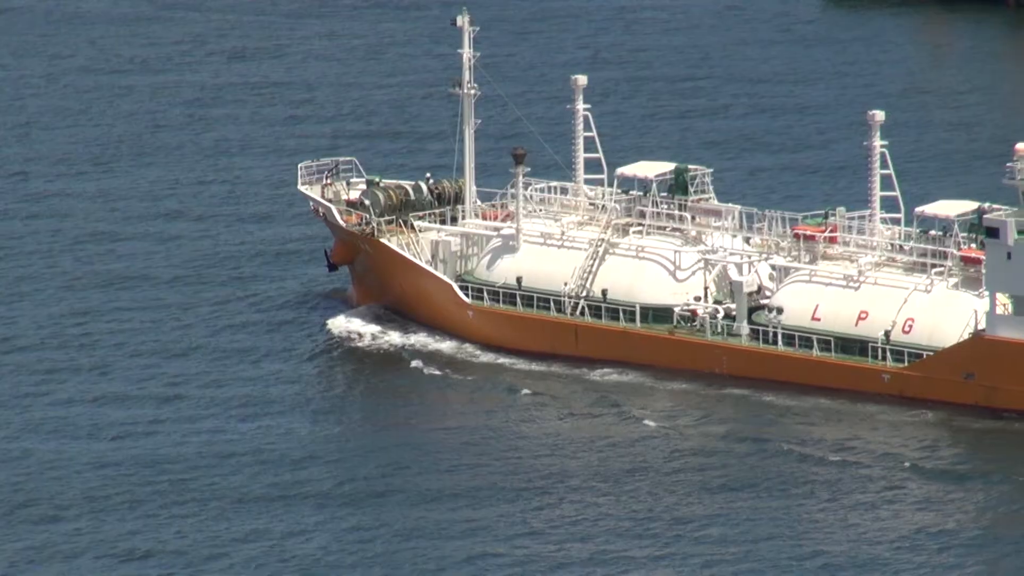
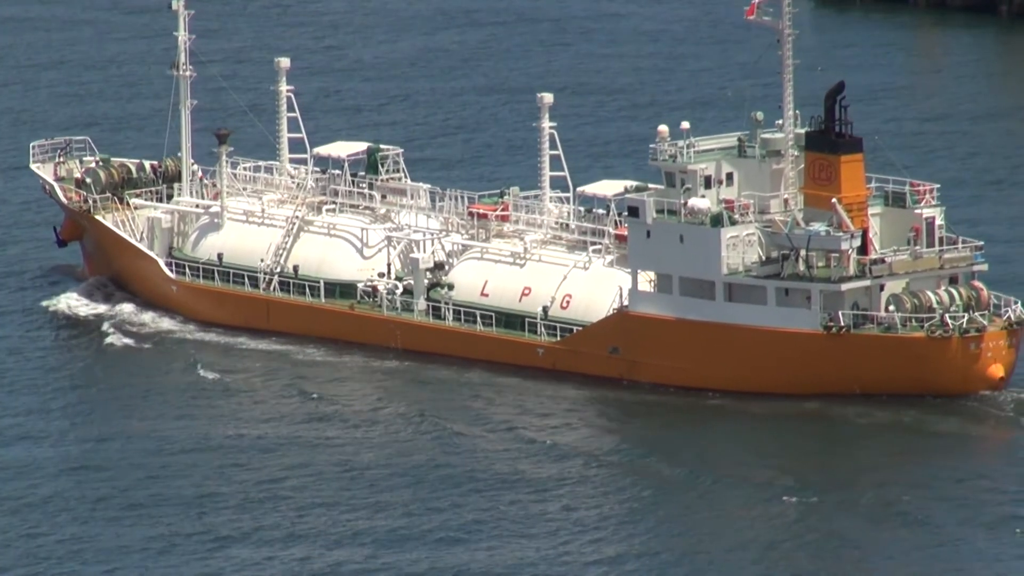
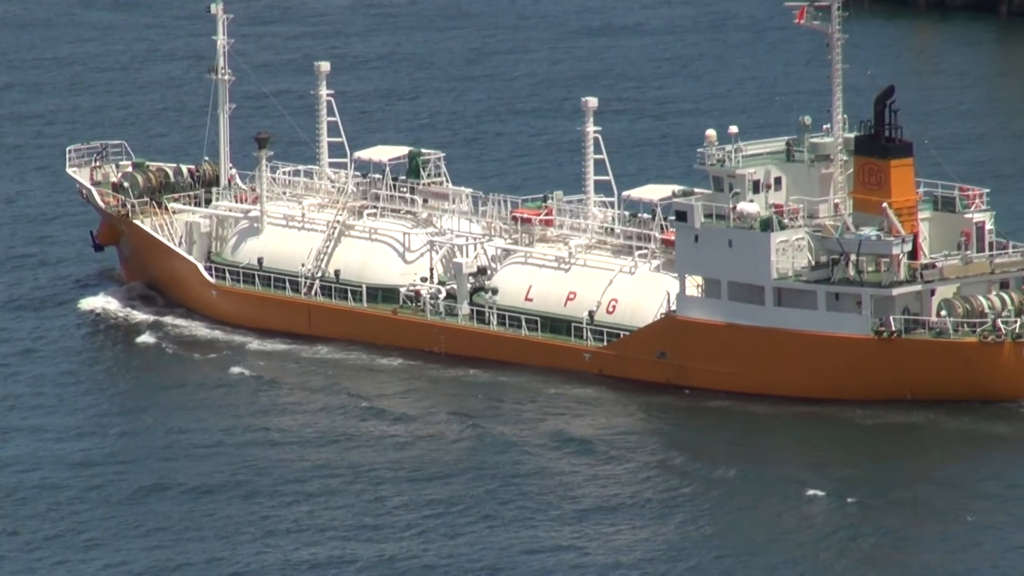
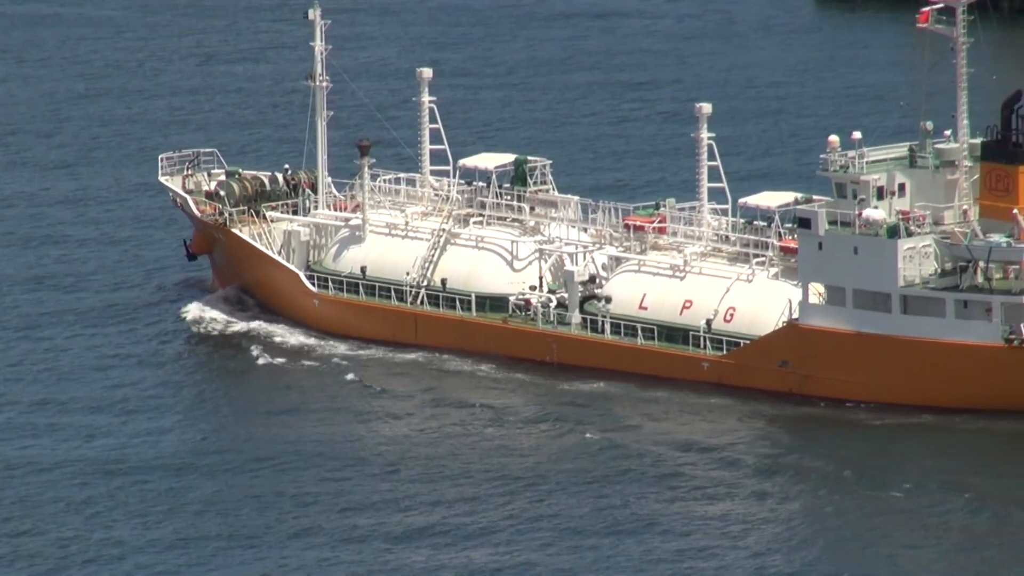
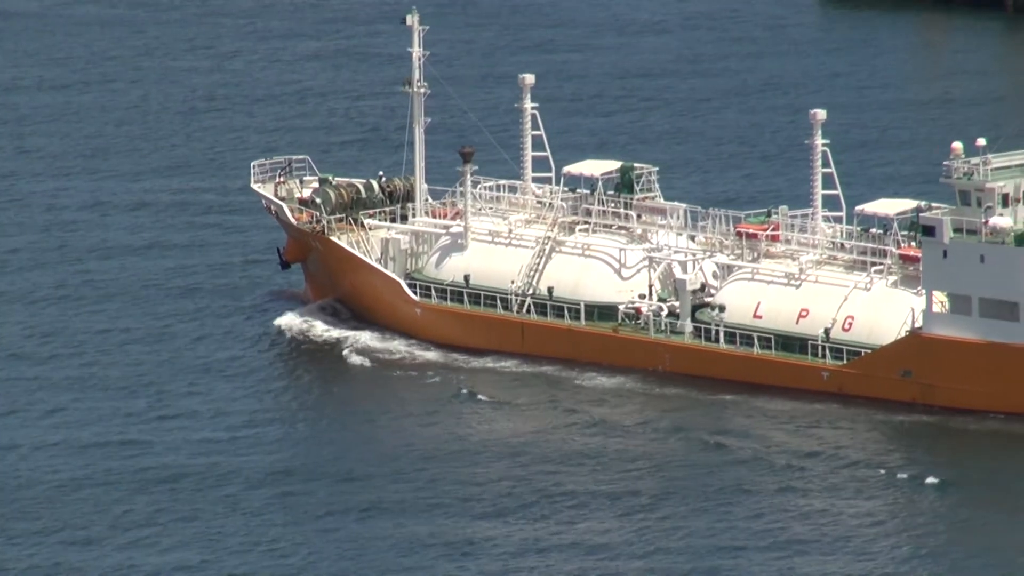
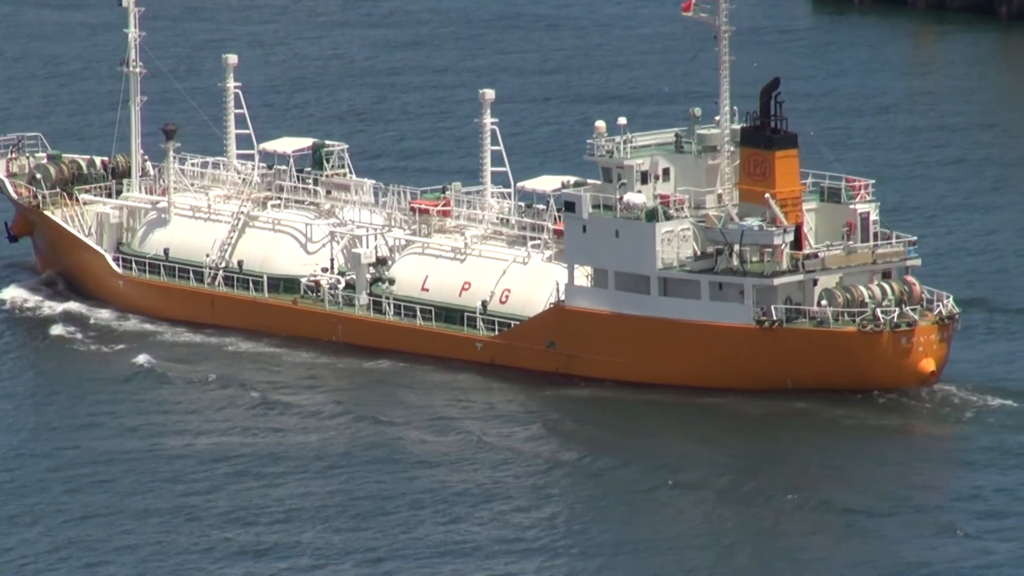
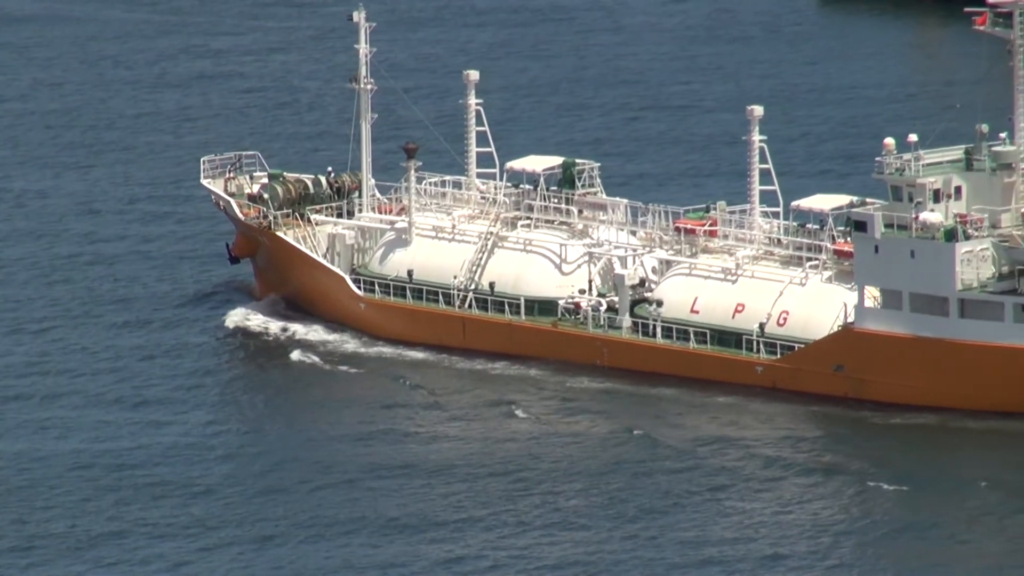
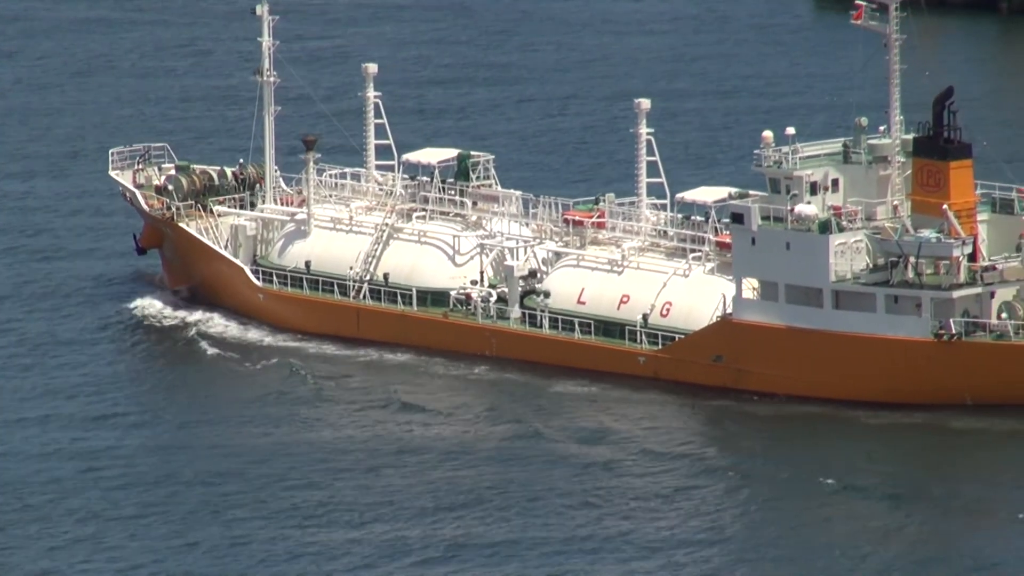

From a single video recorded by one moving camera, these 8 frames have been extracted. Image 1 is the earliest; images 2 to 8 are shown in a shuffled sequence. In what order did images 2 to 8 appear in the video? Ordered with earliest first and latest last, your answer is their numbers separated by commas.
5, 7, 4, 8, 3, 2, 6
